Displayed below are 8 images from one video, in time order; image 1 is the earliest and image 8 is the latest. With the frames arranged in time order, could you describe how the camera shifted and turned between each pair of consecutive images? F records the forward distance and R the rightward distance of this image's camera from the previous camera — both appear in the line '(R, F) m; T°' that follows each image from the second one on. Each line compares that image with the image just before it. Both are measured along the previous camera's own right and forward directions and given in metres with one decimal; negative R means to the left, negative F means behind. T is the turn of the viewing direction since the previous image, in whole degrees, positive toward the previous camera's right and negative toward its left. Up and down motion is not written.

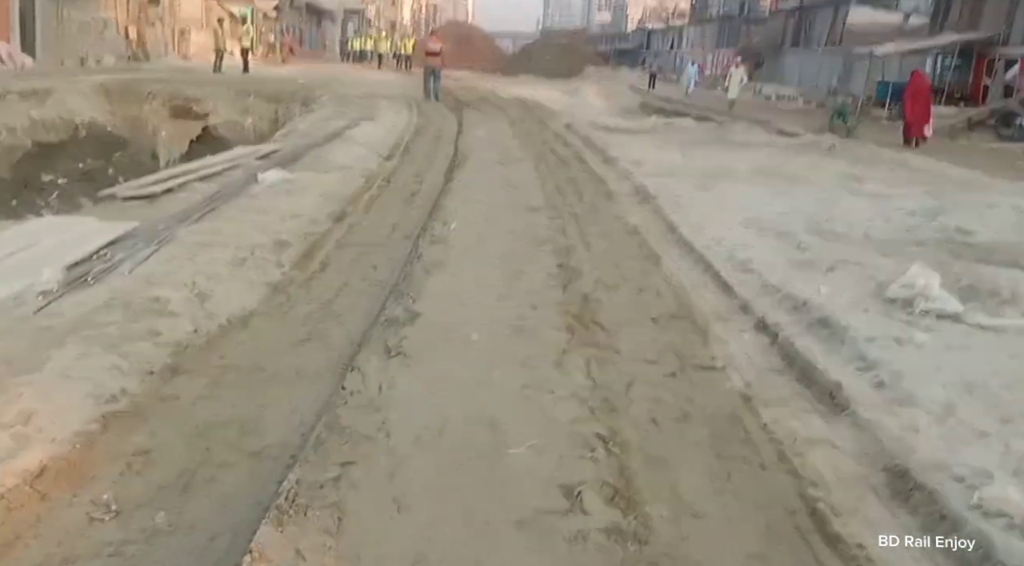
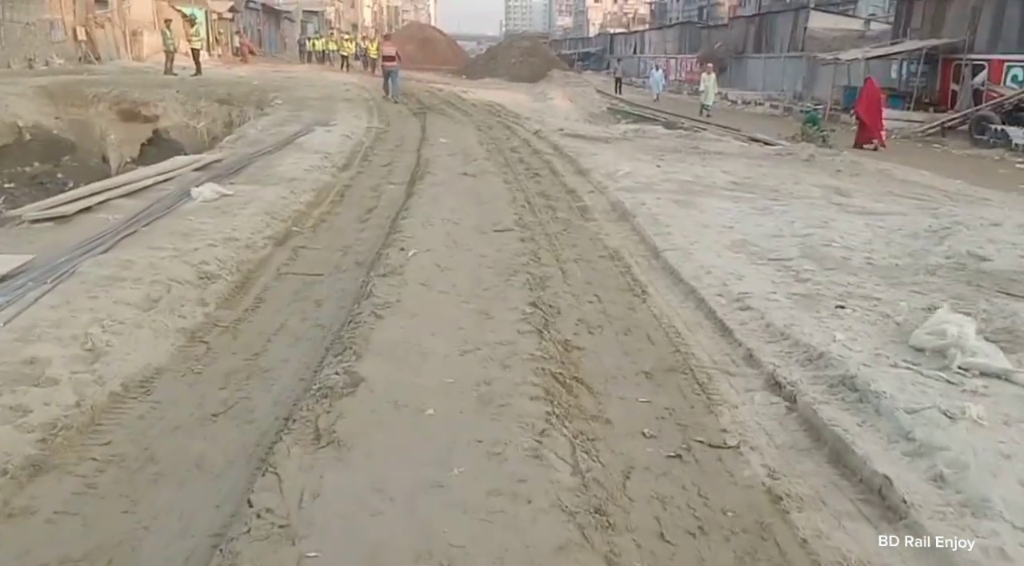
(0.0, +0.9) m; +2°
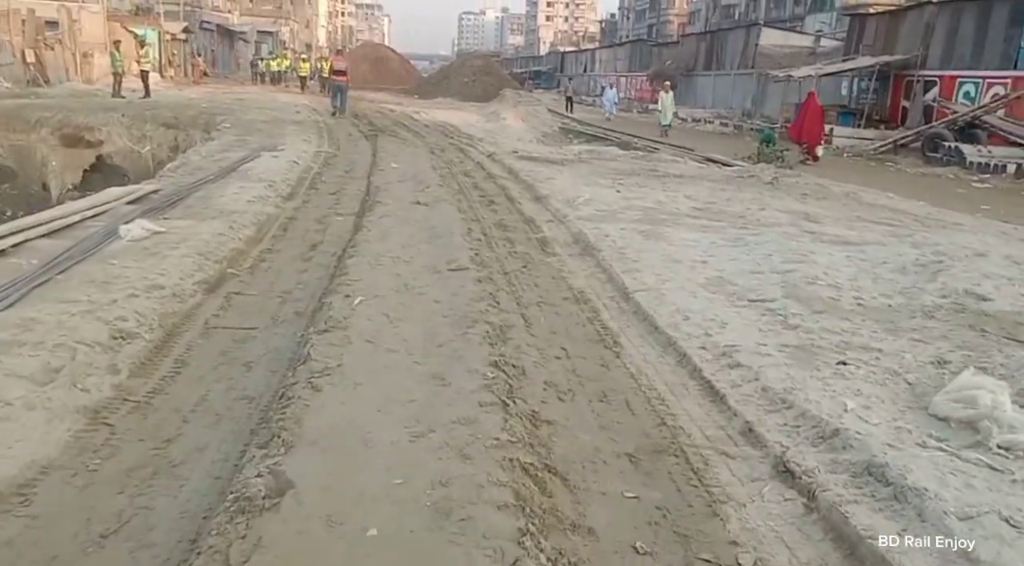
(0.0, +0.7) m; +3°
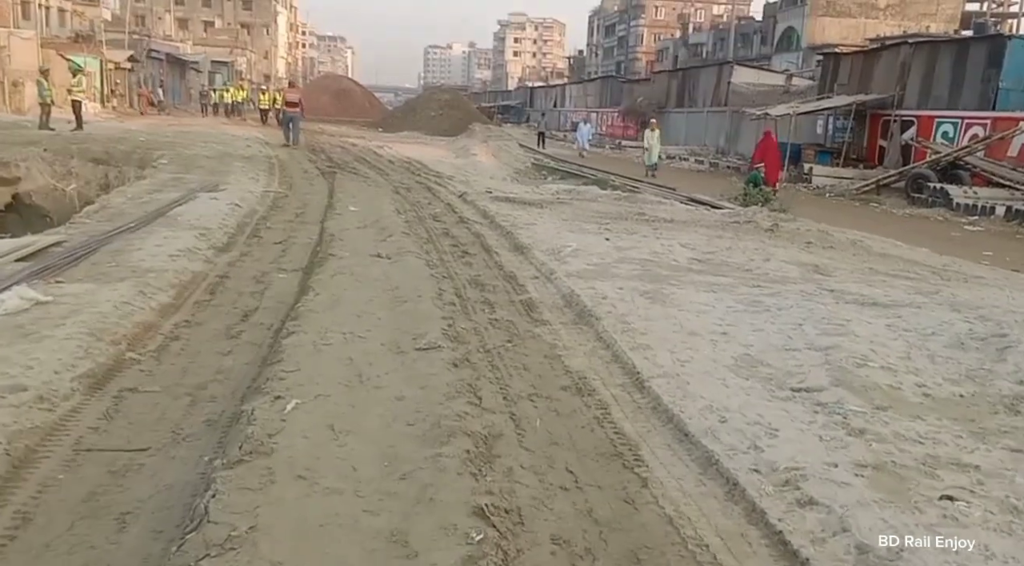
(-0.1, +1.4) m; +2°
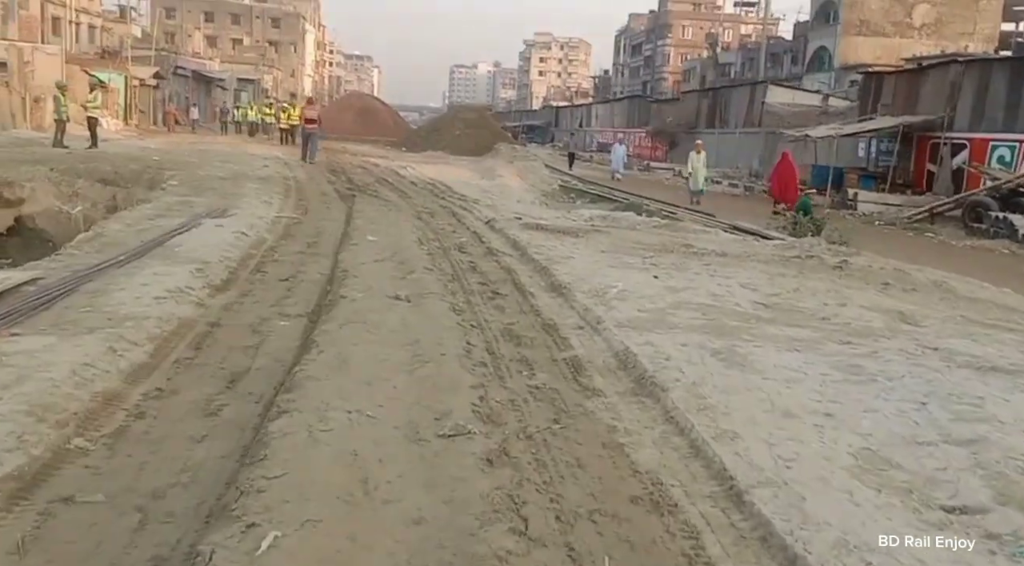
(-0.2, +1.3) m; -1°
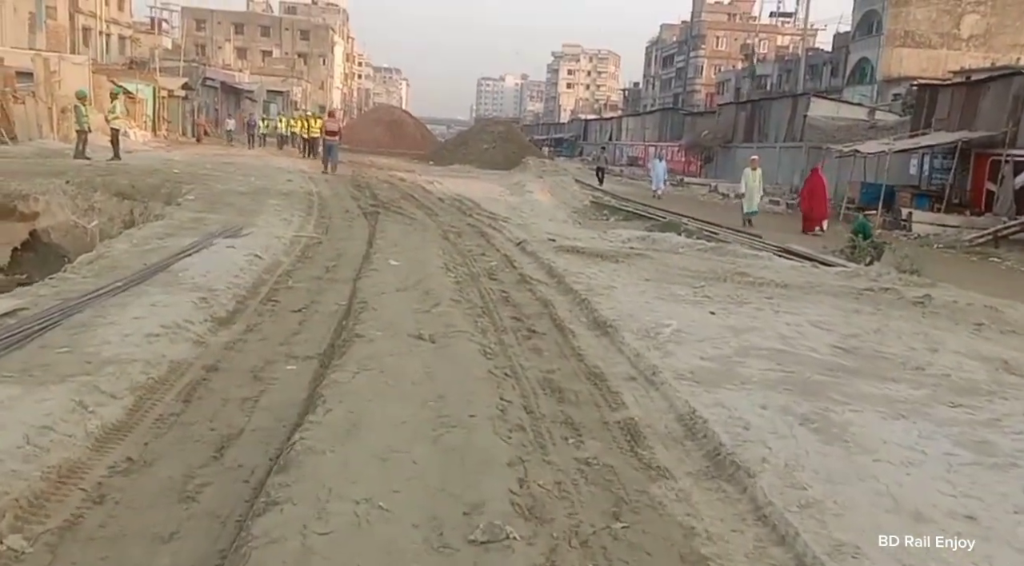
(-0.1, +1.1) m; -2°
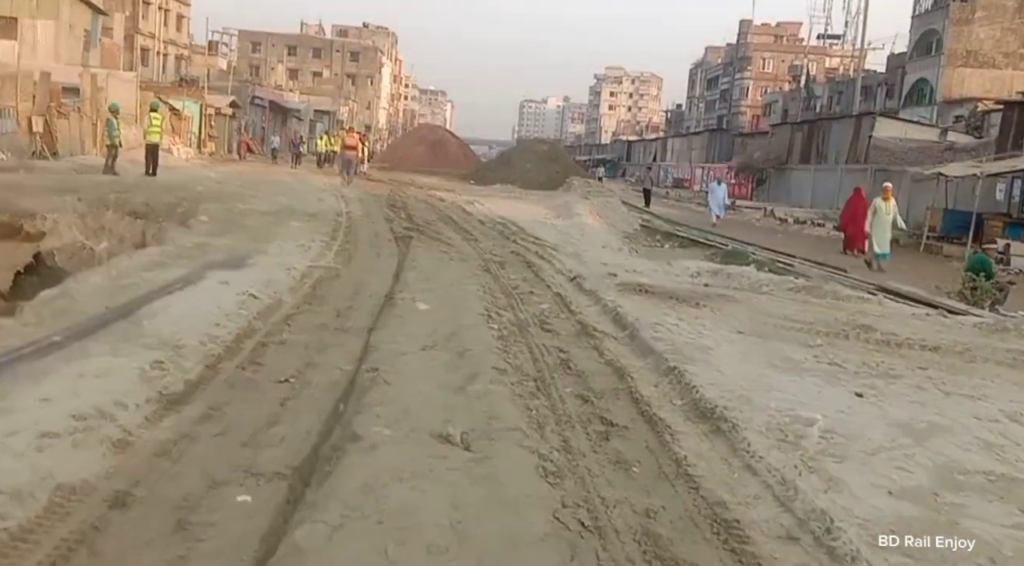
(-0.2, +2.6) m; -2°
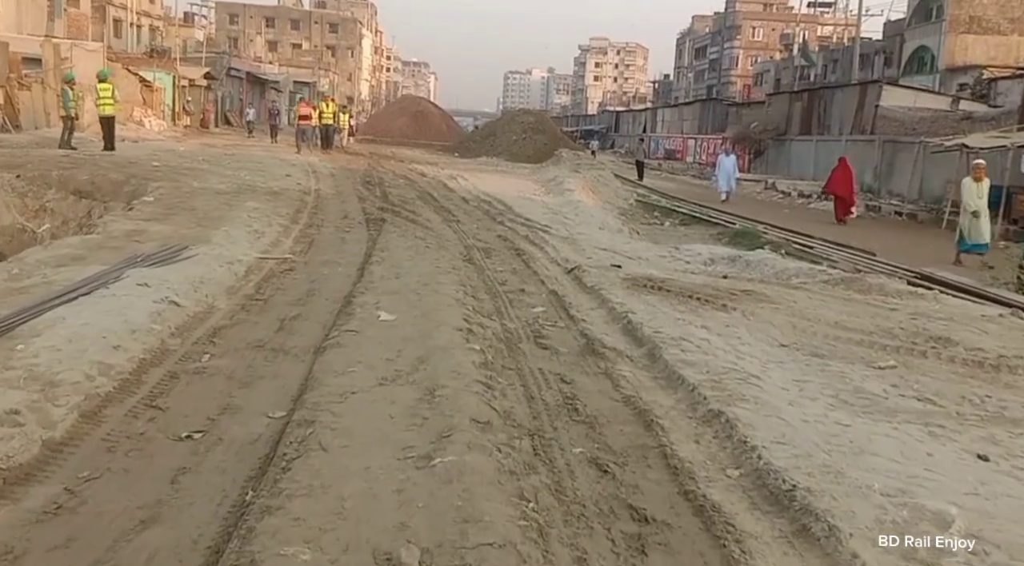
(0.0, +2.0) m; +1°
